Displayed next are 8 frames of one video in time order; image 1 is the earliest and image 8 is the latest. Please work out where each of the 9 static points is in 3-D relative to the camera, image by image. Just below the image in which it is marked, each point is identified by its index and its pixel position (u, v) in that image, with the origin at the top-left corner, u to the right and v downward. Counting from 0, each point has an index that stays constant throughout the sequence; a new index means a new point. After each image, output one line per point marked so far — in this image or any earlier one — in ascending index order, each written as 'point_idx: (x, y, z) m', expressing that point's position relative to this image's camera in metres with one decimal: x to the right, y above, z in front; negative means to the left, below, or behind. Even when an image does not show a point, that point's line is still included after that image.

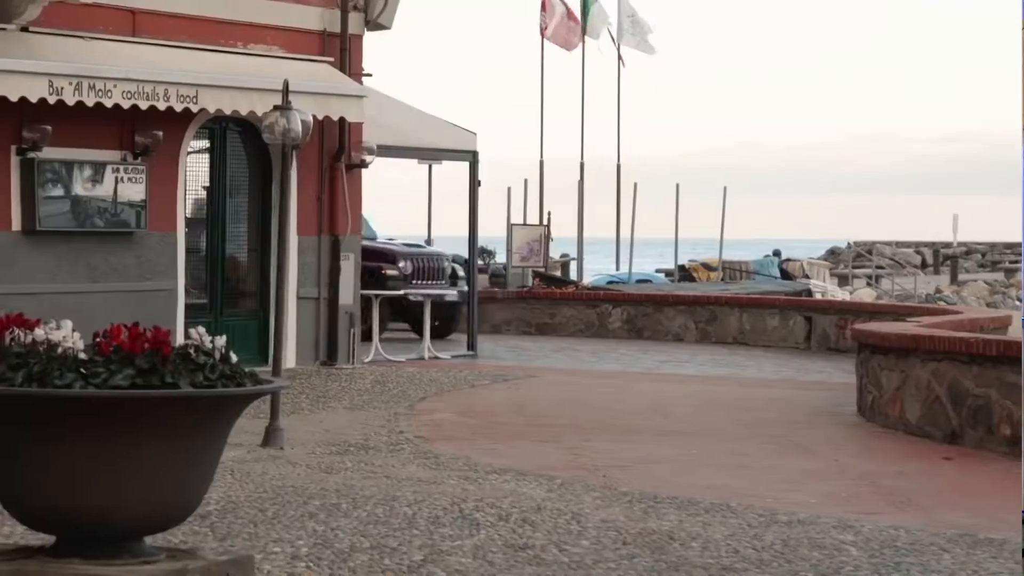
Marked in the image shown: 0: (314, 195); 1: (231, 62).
0: (-2.2, +1.0, +16.4) m
1: (-2.8, +2.3, +15.1) m
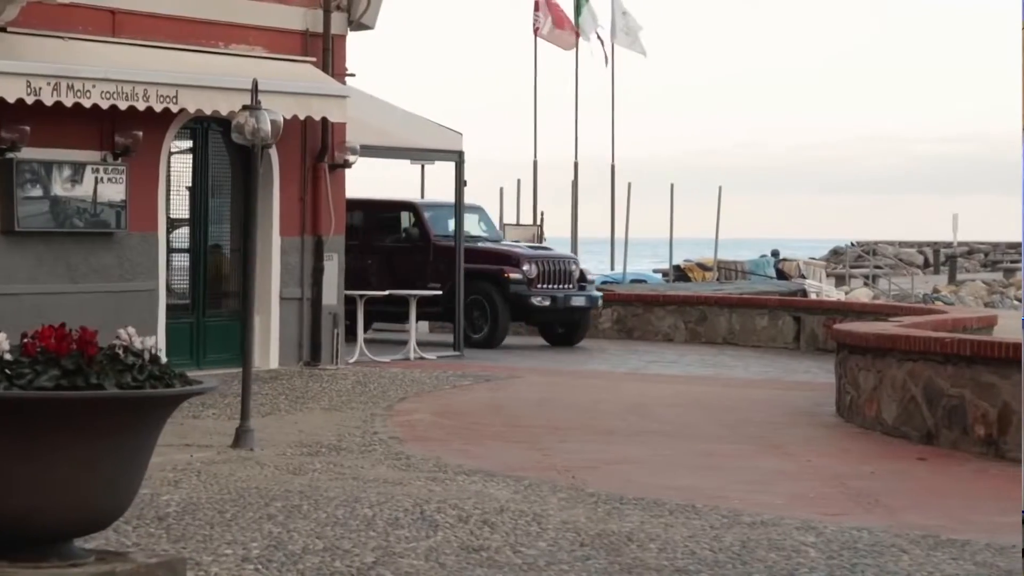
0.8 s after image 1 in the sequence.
0: (-2.3, +1.0, +16.4) m
1: (-3.0, +2.3, +15.0) m
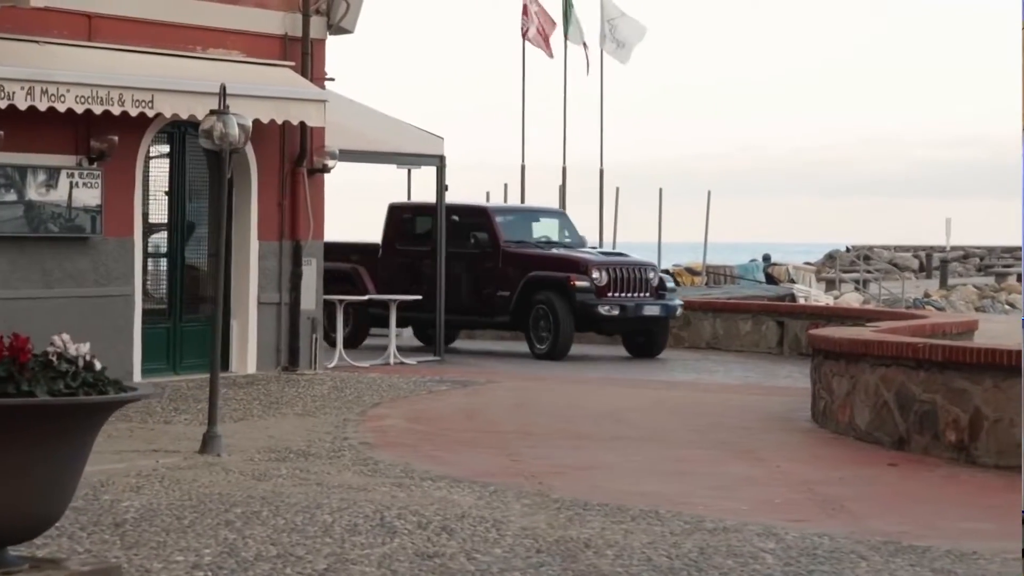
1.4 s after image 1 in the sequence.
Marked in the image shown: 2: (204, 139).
0: (-2.6, +1.0, +16.4) m
1: (-3.2, +2.2, +15.0) m
2: (-2.1, +1.0, +10.2) m
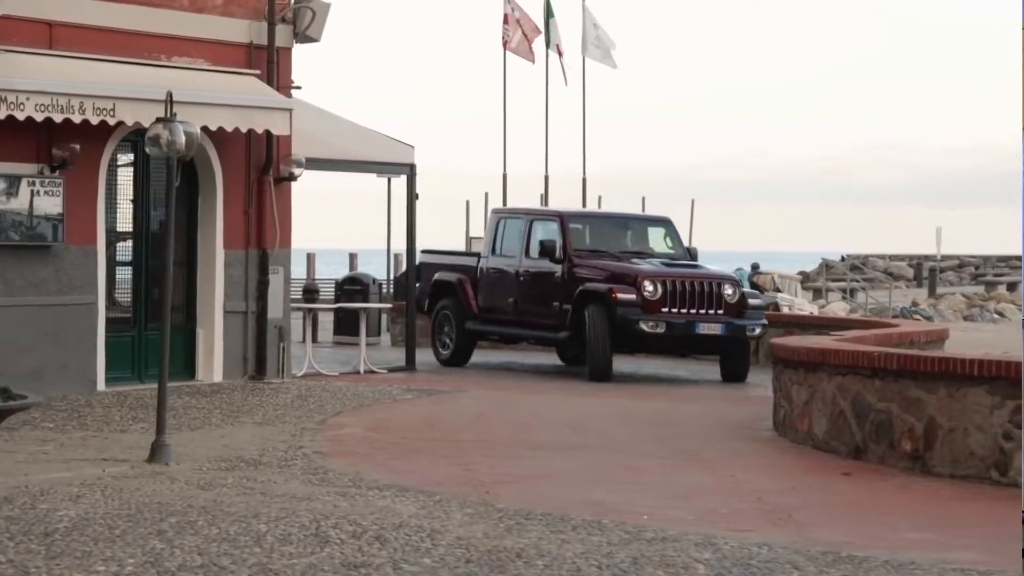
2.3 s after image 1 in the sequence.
0: (-2.9, +0.9, +16.3) m
1: (-3.6, +2.1, +14.9) m
2: (-2.4, +0.9, +10.1) m
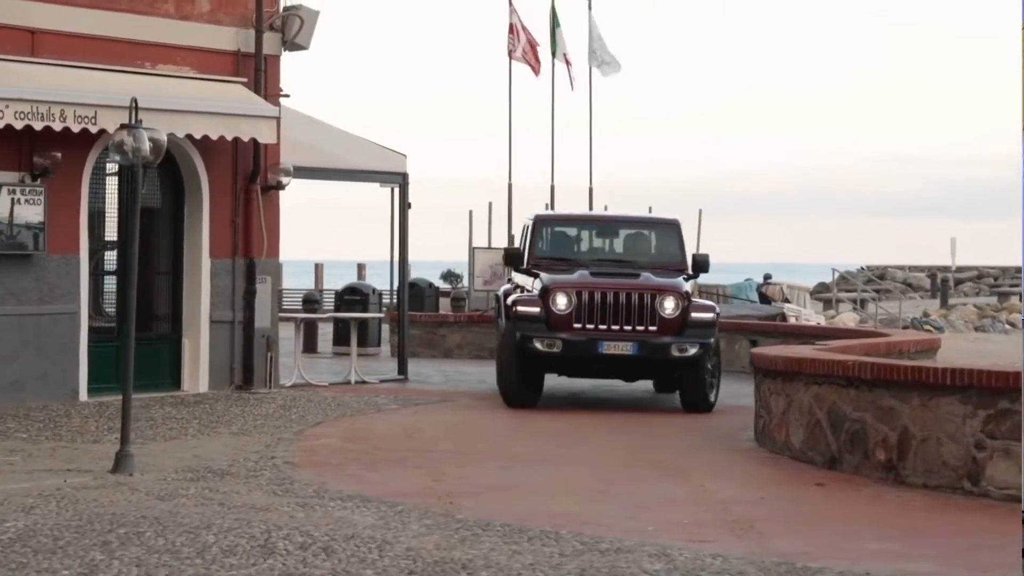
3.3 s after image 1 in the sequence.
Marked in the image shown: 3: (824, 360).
0: (-3.1, +0.8, +16.2) m
1: (-3.7, +2.0, +14.9) m
2: (-2.6, +0.9, +10.0) m
3: (+2.2, -0.5, +10.6) m
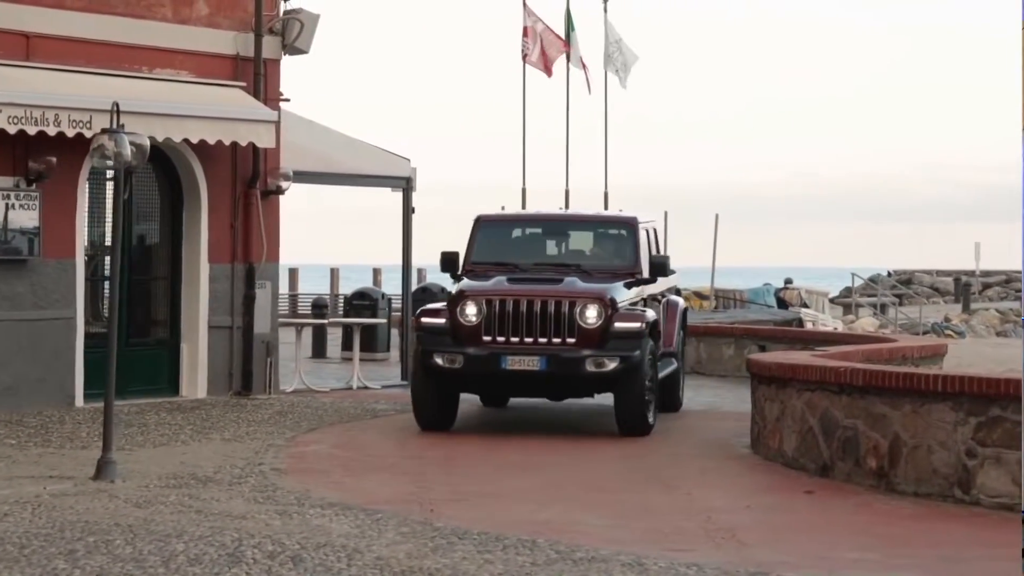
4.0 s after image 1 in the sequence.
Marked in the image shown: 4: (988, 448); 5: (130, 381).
0: (-3.1, +0.7, +16.1) m
1: (-3.7, +2.0, +14.8) m
2: (-2.7, +0.9, +9.9) m
3: (+2.1, -0.5, +10.4) m
4: (+2.8, -1.0, +9.0) m
5: (-4.0, -1.0, +15.6) m
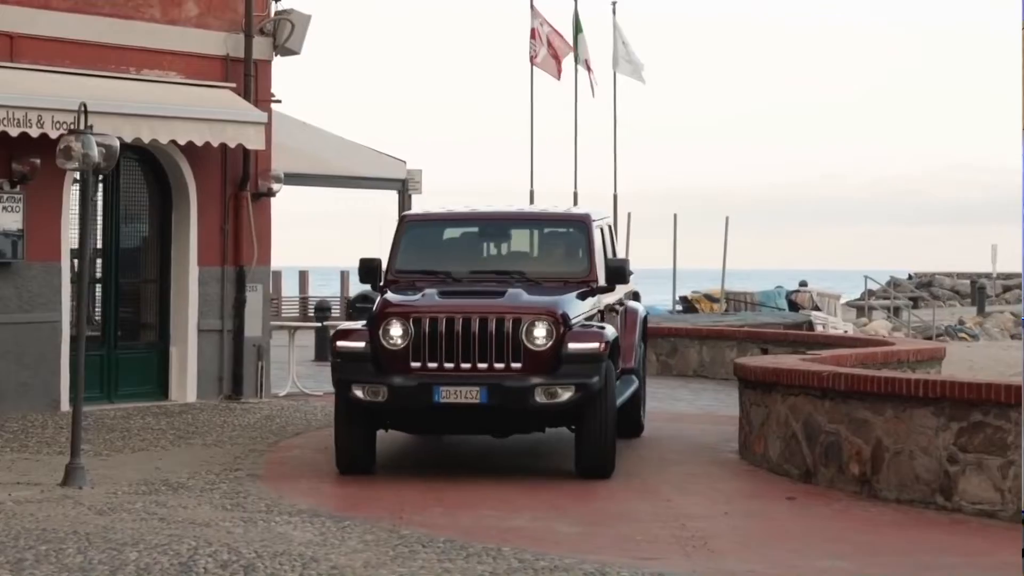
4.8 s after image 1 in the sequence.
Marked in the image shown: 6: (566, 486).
0: (-3.1, +0.7, +16.0) m
1: (-3.8, +2.0, +14.7) m
2: (-2.9, +0.8, +9.8) m
3: (+1.9, -0.6, +10.2) m
4: (+2.7, -1.0, +8.7) m
5: (-4.0, -1.0, +15.4) m
6: (+0.4, -1.4, +10.4) m
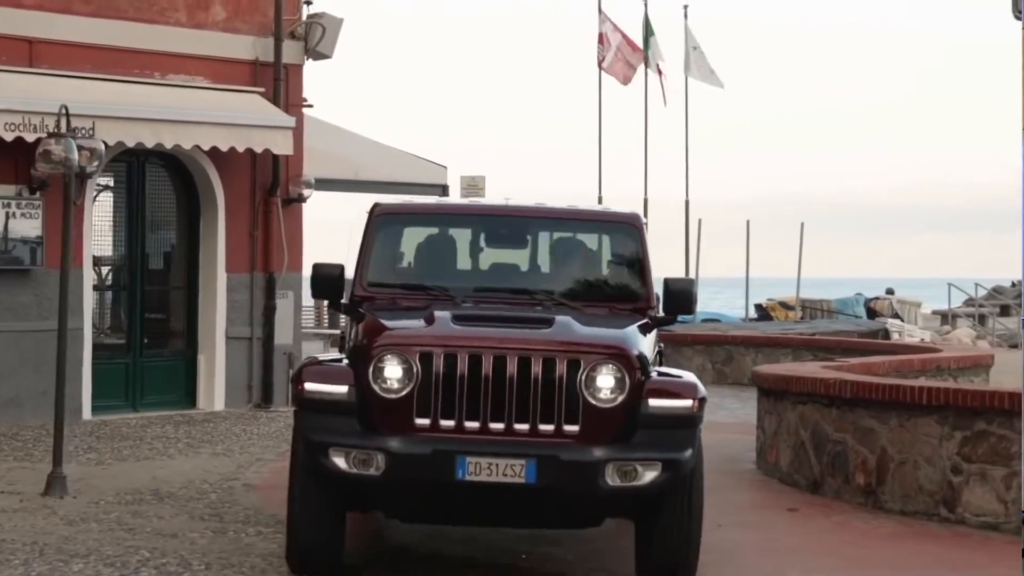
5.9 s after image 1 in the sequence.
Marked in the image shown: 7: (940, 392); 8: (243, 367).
0: (-2.8, +0.6, +15.8) m
1: (-3.6, +1.9, +14.6) m
2: (-3.0, +0.8, +9.6) m
3: (+1.9, -0.6, +9.7) m
4: (+2.5, -1.0, +8.2) m
5: (-3.7, -1.1, +15.3) m
6: (+0.4, -1.4, +10.0) m
7: (+2.4, -0.6, +8.3) m
8: (-2.8, -0.8, +15.8) m
